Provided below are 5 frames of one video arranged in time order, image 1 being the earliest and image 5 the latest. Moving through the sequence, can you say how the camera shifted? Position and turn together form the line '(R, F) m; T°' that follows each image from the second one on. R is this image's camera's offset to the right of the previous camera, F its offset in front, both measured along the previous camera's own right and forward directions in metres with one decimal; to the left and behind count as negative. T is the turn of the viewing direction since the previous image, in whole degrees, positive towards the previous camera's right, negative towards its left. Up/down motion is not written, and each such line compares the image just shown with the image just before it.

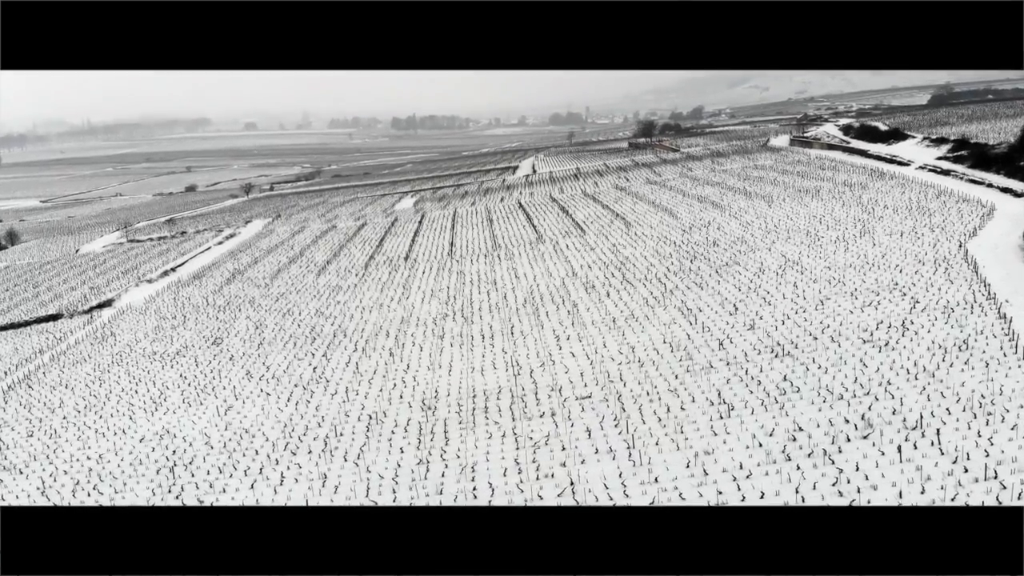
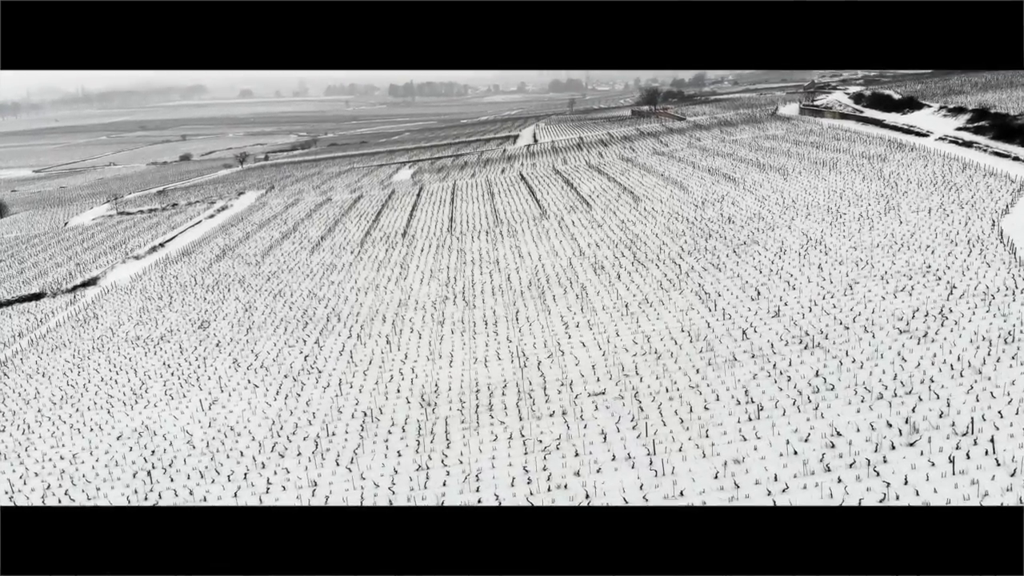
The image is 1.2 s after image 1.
(-0.2, +1.2) m; 0°
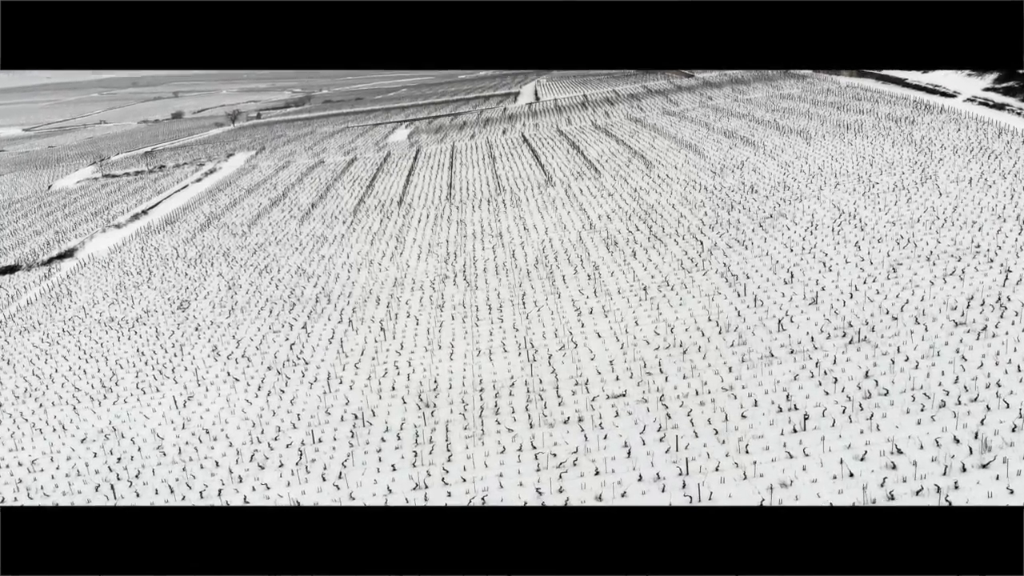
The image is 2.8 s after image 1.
(-0.2, +1.5) m; 0°
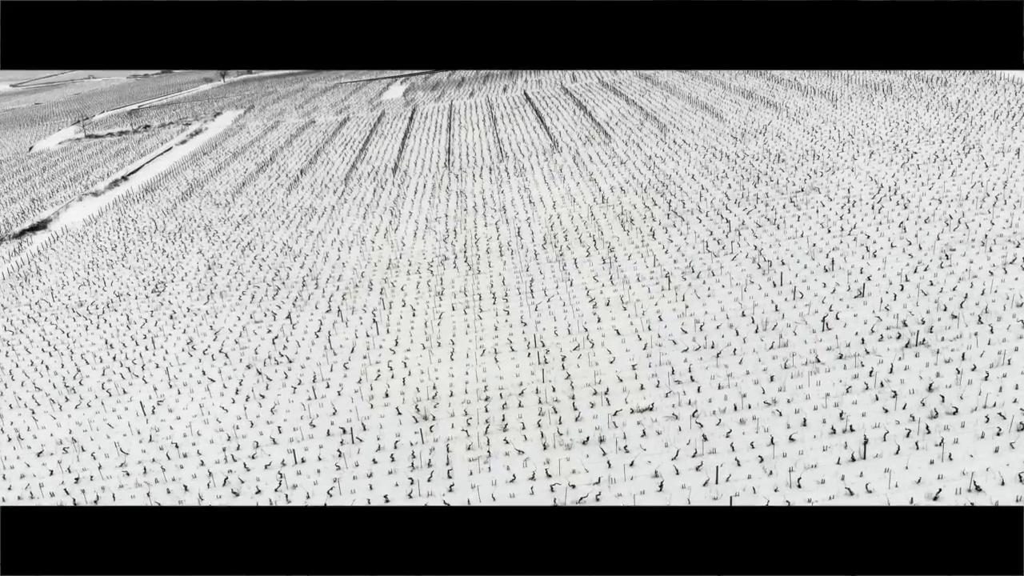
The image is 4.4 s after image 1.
(-0.2, +1.5) m; 0°
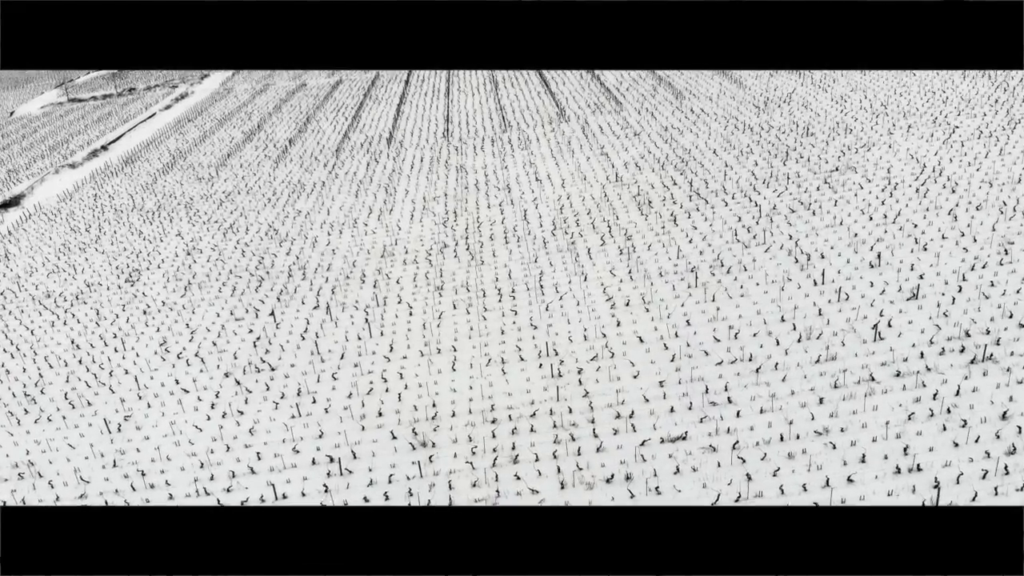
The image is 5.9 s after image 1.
(-0.2, +1.3) m; 0°
